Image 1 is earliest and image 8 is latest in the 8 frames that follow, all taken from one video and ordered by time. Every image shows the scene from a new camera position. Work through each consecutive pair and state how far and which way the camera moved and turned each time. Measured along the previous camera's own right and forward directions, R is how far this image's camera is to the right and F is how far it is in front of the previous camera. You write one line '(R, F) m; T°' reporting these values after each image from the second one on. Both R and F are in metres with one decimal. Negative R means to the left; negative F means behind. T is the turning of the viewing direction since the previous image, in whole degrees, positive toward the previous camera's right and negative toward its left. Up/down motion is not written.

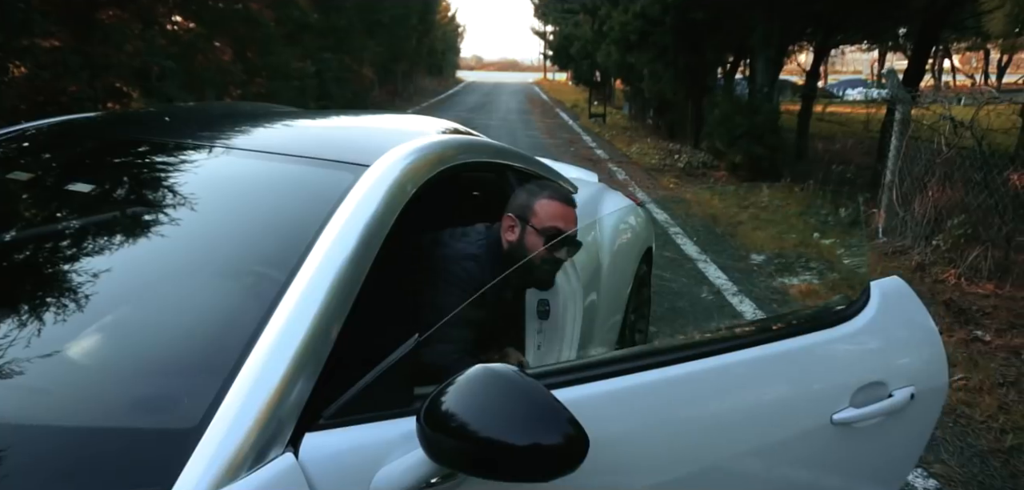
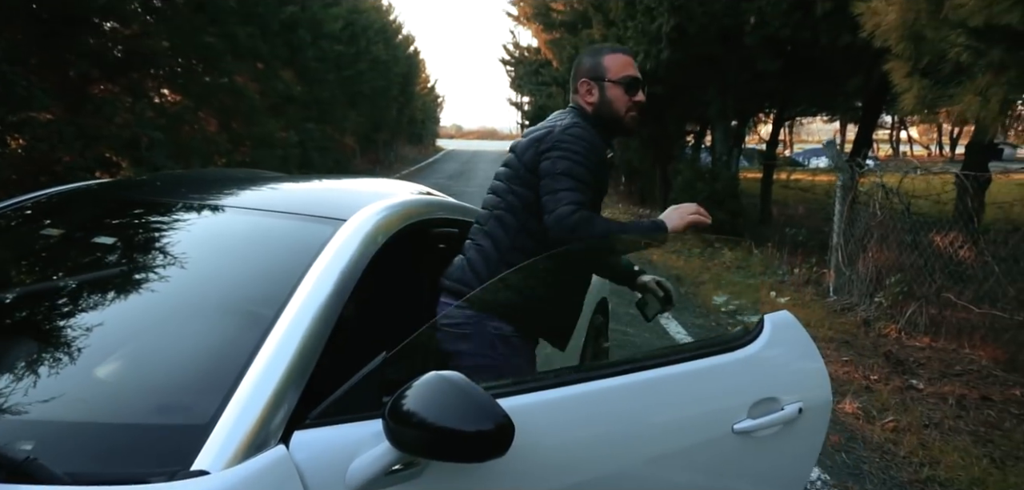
(+0.1, -0.3) m; +2°
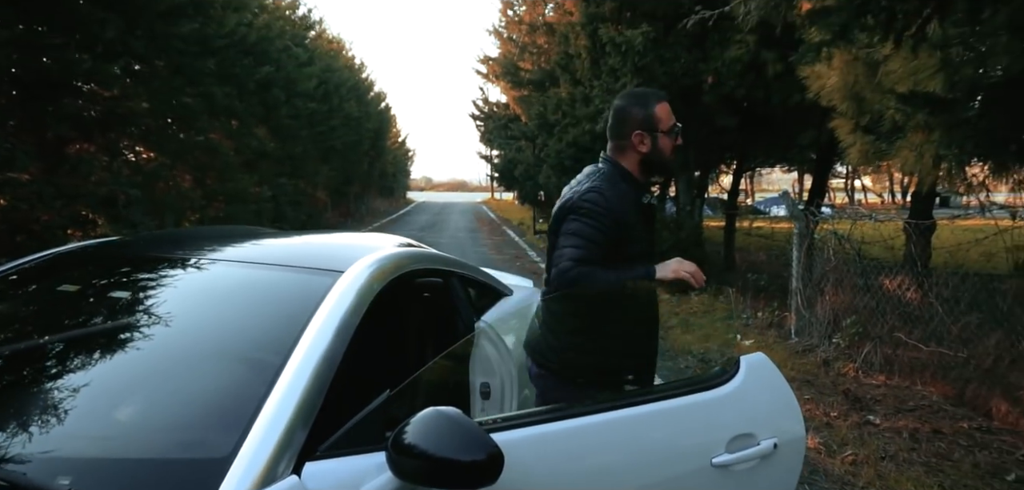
(0.0, -0.2) m; +3°
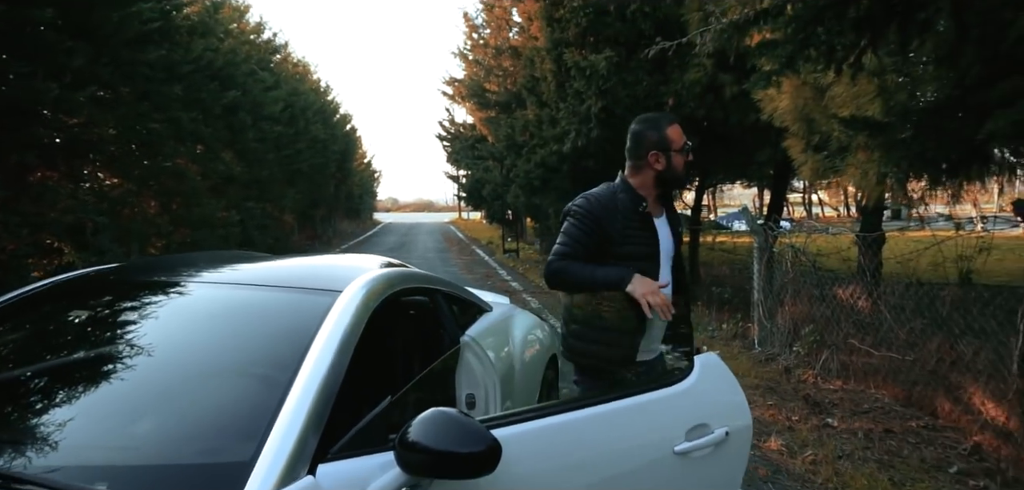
(-0.1, -0.2) m; +3°
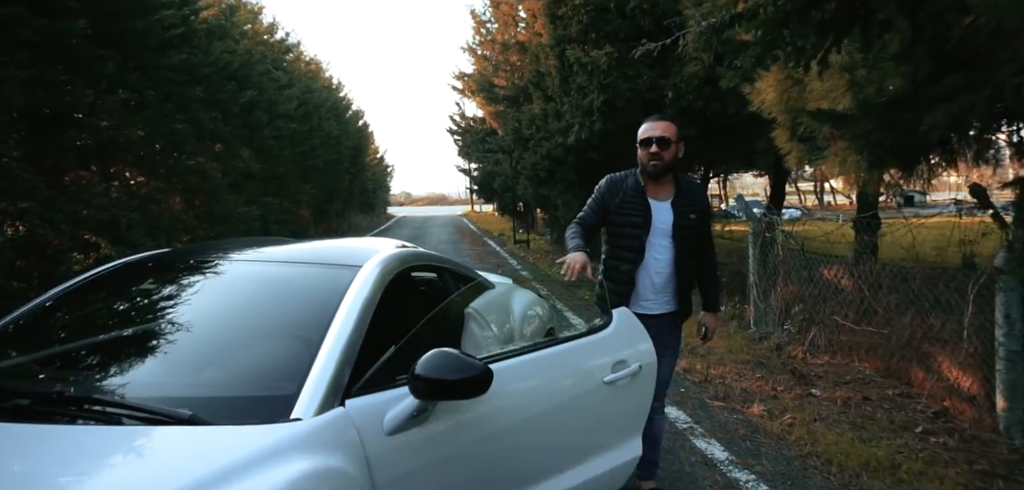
(+0.1, -0.4) m; -1°
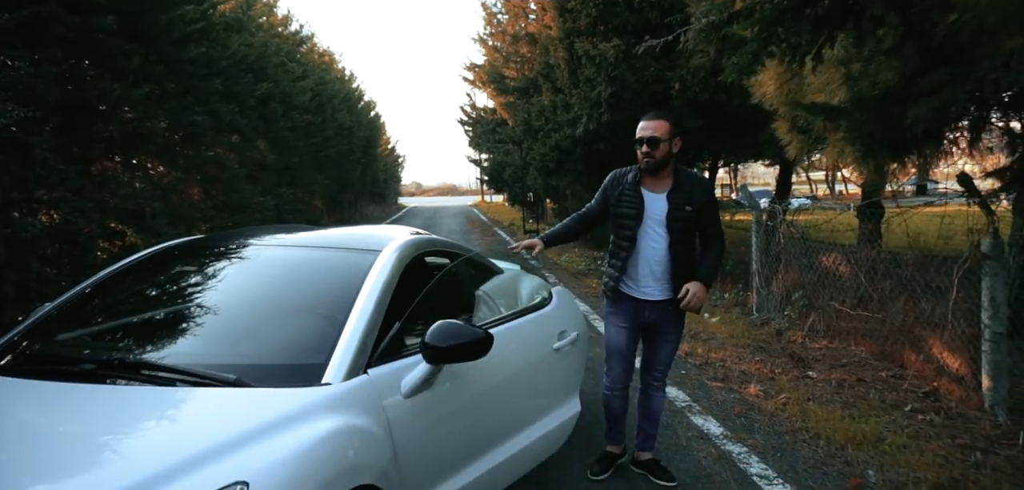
(0.0, -0.3) m; -1°
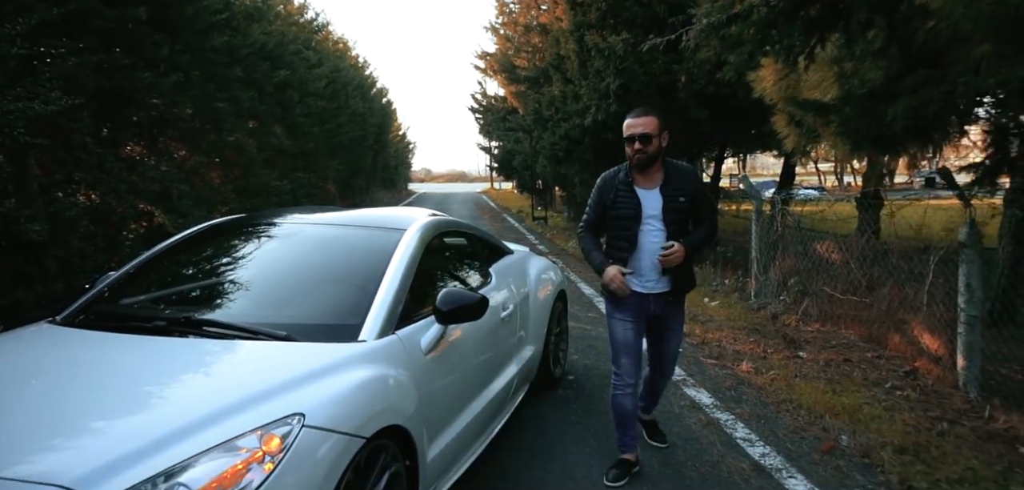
(0.0, -0.4) m; -1°
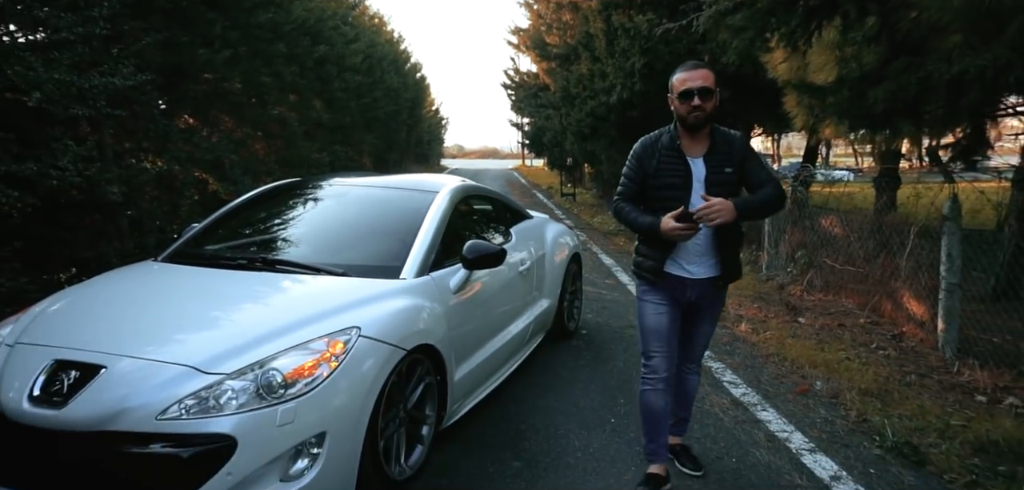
(+0.1, -0.6) m; -3°
